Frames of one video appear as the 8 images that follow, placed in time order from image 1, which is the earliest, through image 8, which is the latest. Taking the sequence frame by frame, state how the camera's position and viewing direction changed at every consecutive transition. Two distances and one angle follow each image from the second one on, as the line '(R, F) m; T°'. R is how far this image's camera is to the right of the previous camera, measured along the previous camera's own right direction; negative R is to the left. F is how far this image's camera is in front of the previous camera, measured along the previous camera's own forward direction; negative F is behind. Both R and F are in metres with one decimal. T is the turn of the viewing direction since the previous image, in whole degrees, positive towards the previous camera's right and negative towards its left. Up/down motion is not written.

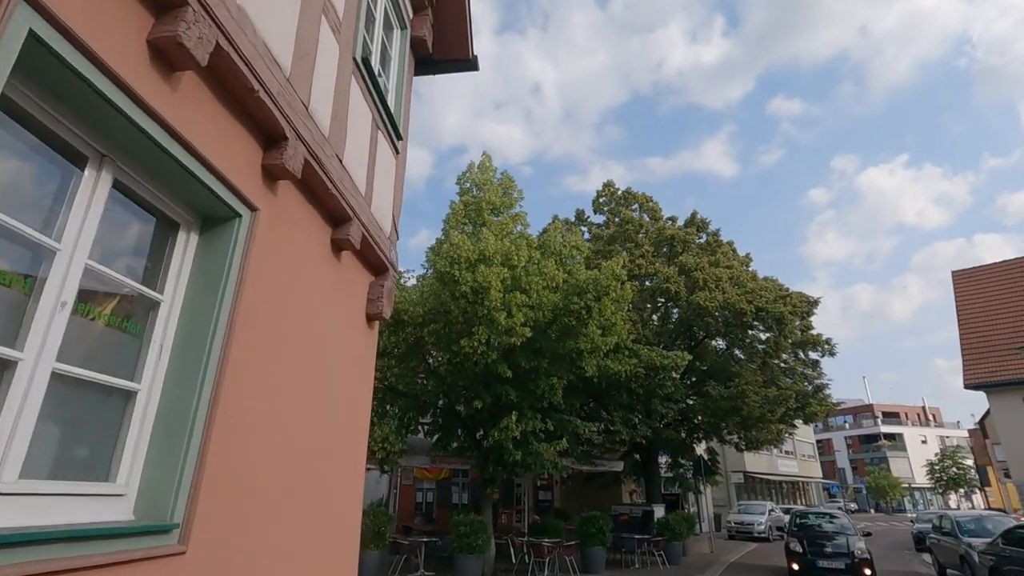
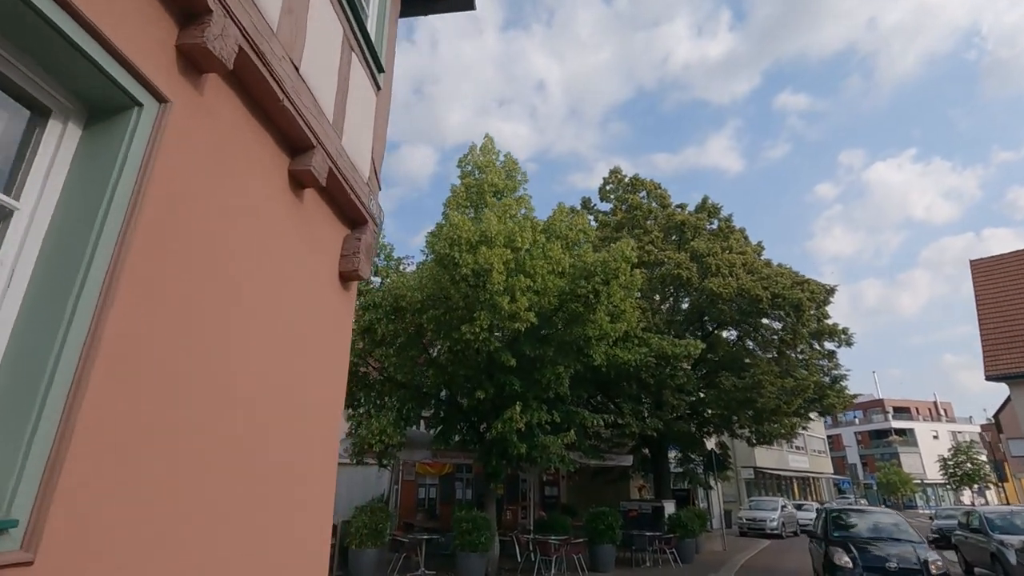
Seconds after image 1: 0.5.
(0.0, +0.7) m; -1°
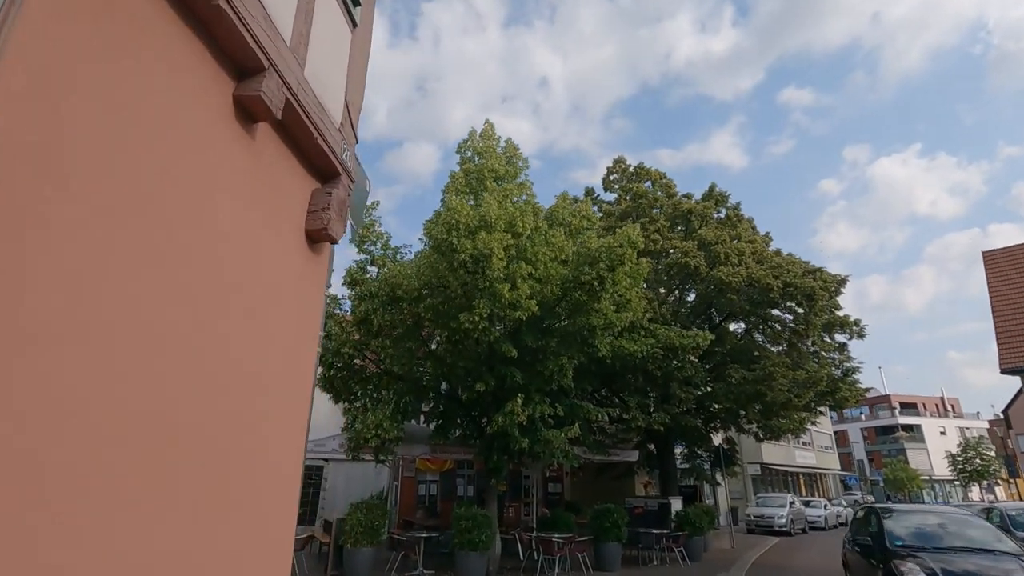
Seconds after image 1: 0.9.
(0.0, +0.5) m; 0°
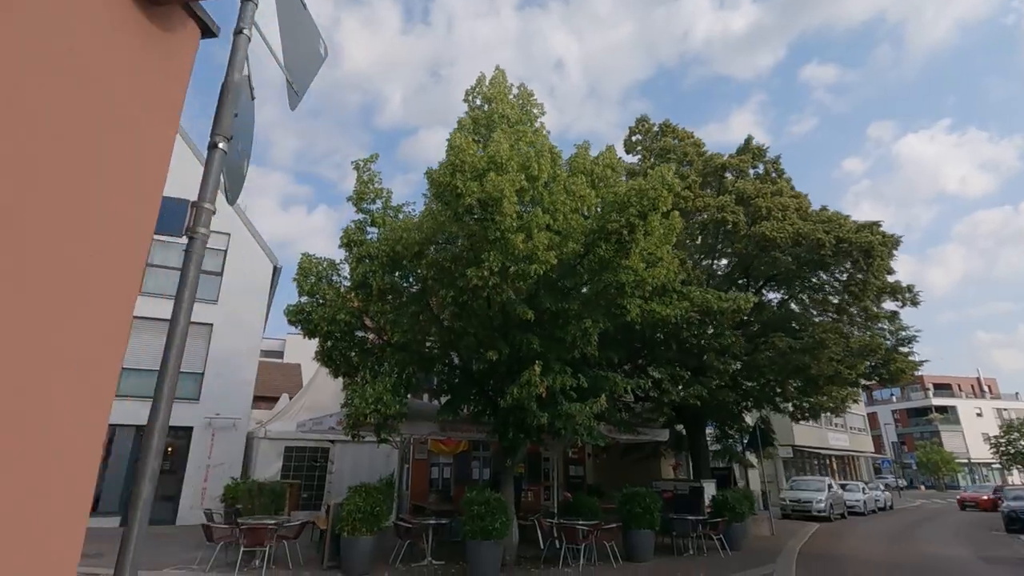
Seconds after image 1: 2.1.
(0.0, +1.4) m; -2°
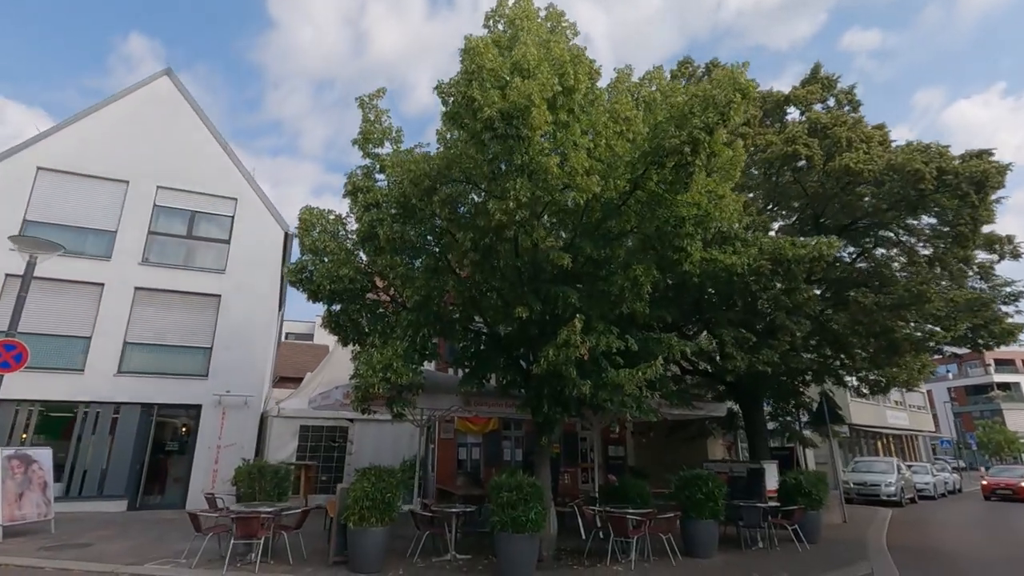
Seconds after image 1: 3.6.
(0.0, +1.7) m; -3°
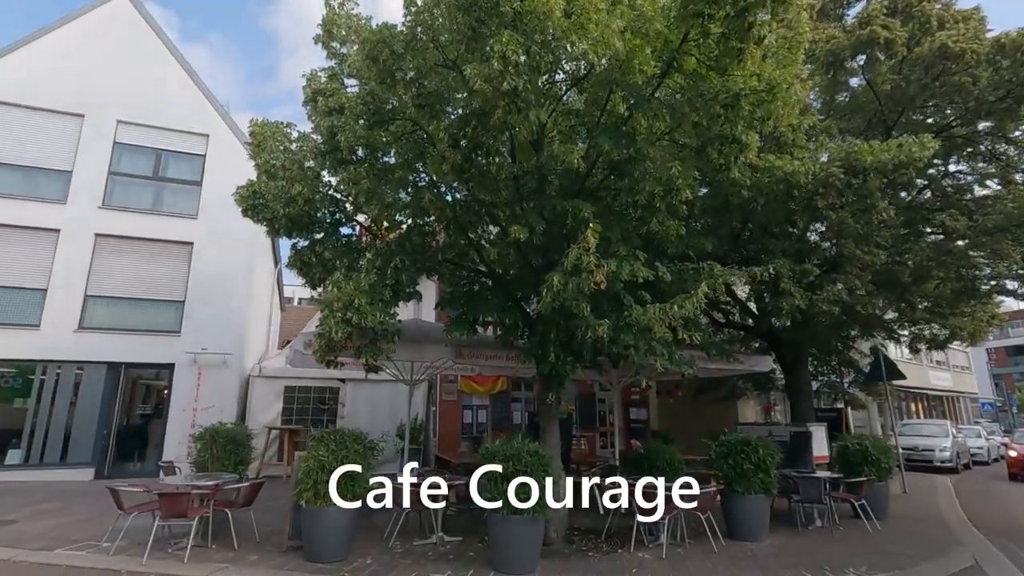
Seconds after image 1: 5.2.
(+0.3, +1.9) m; -2°
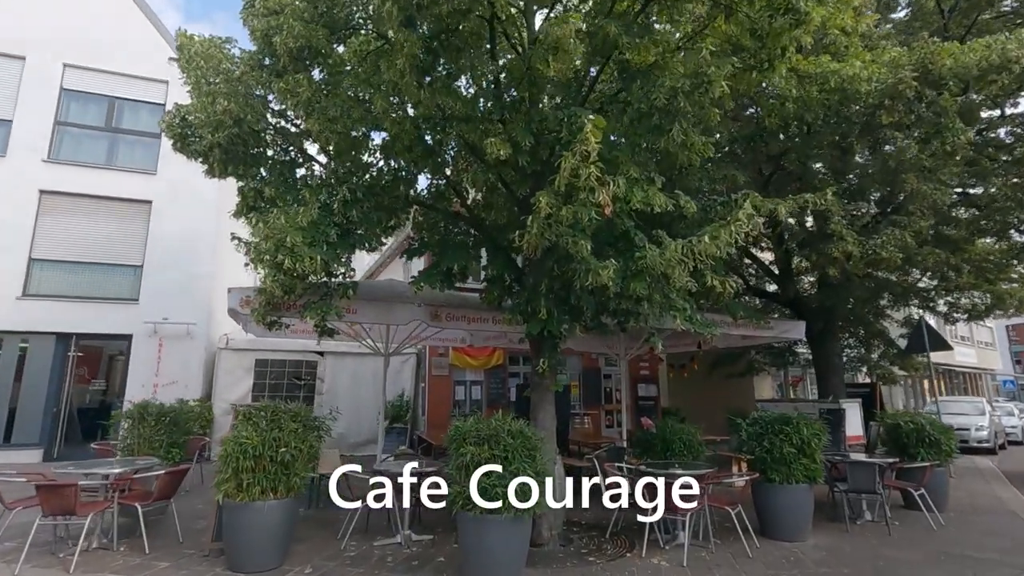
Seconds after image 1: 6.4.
(+0.3, +1.5) m; -1°
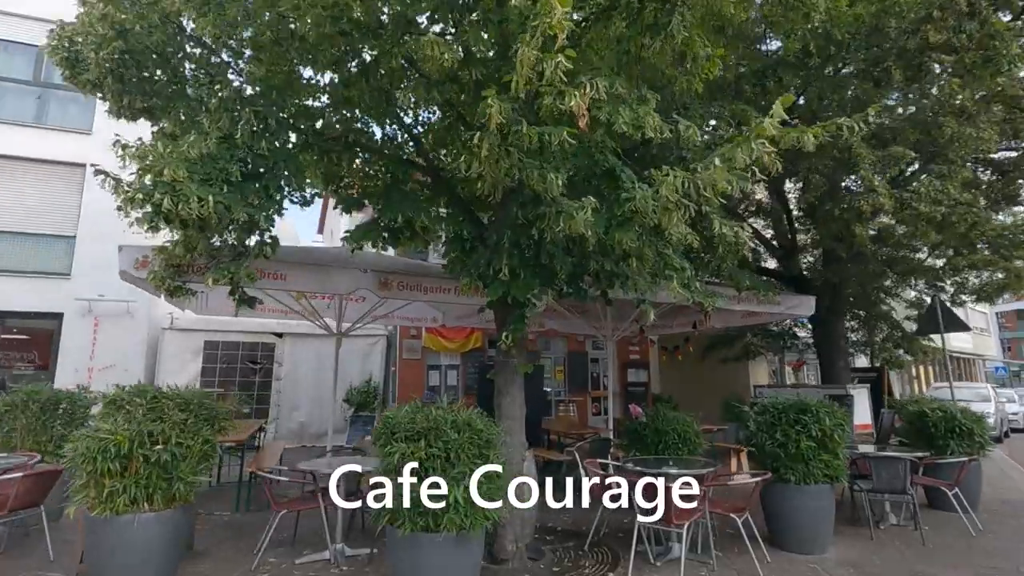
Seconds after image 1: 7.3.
(+0.3, +1.2) m; +1°
